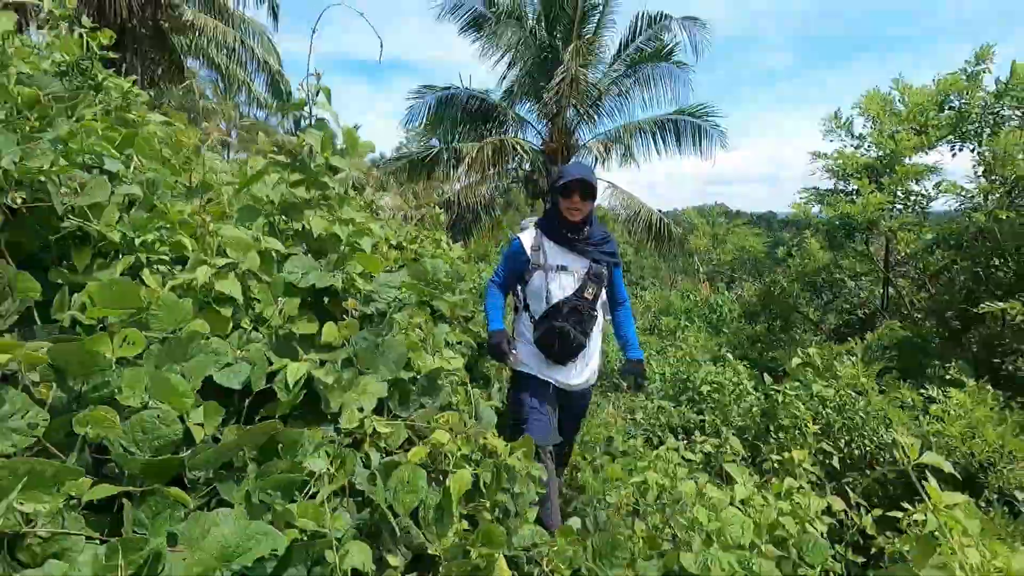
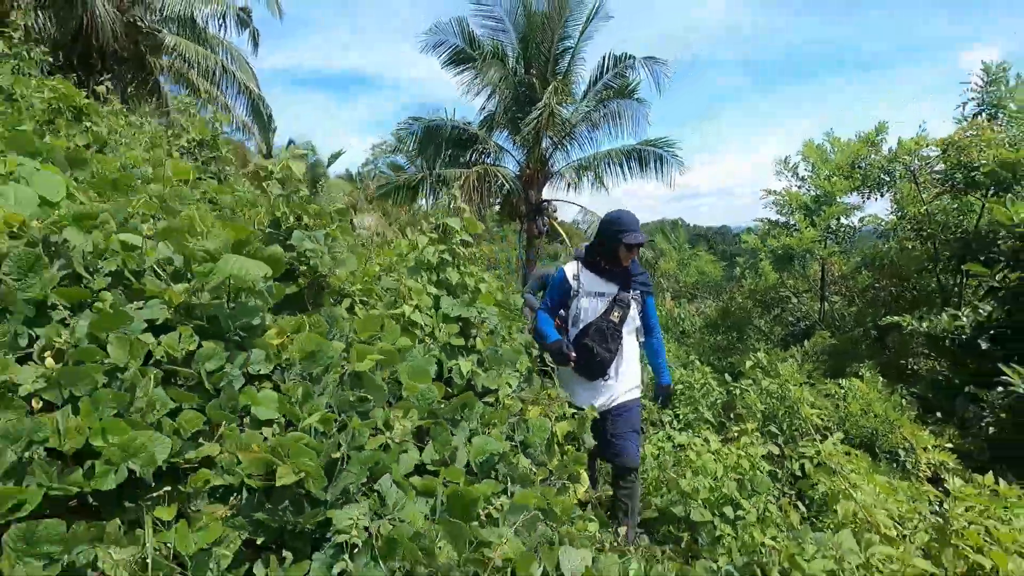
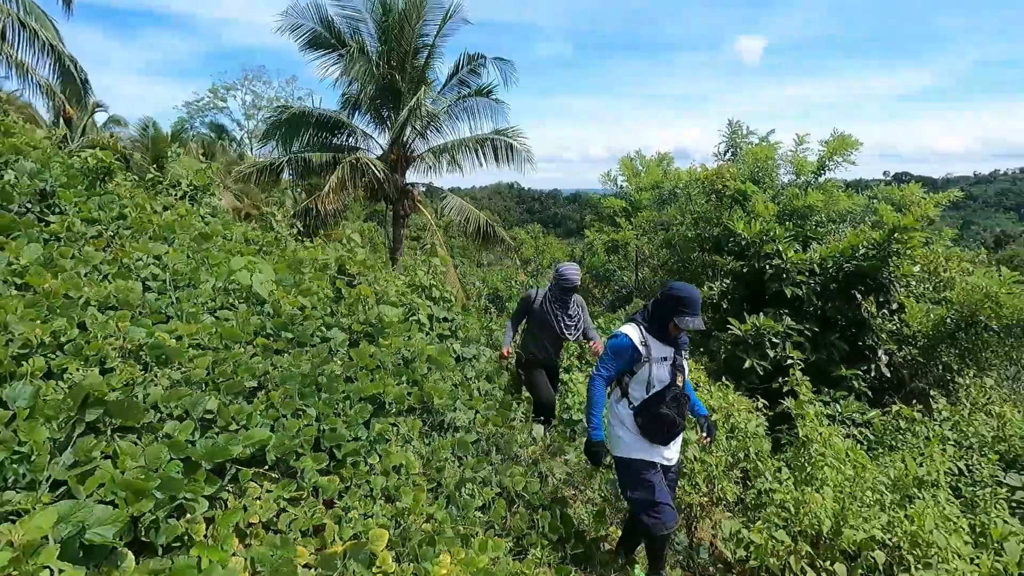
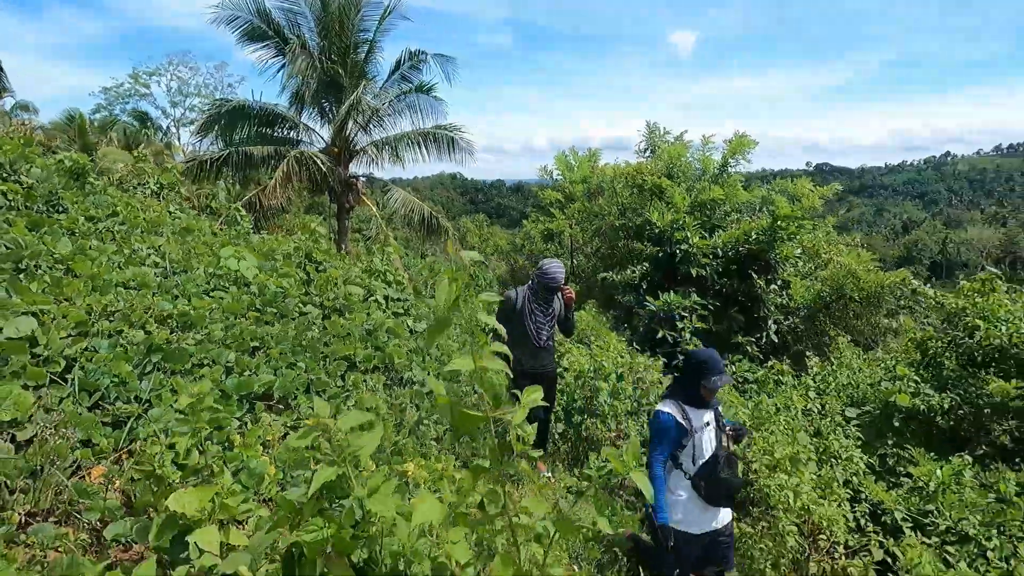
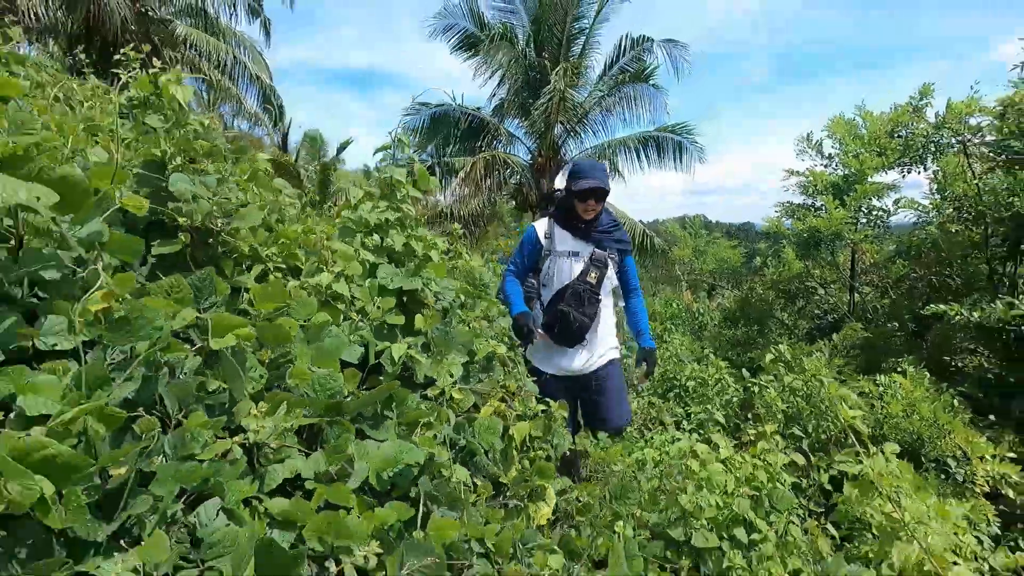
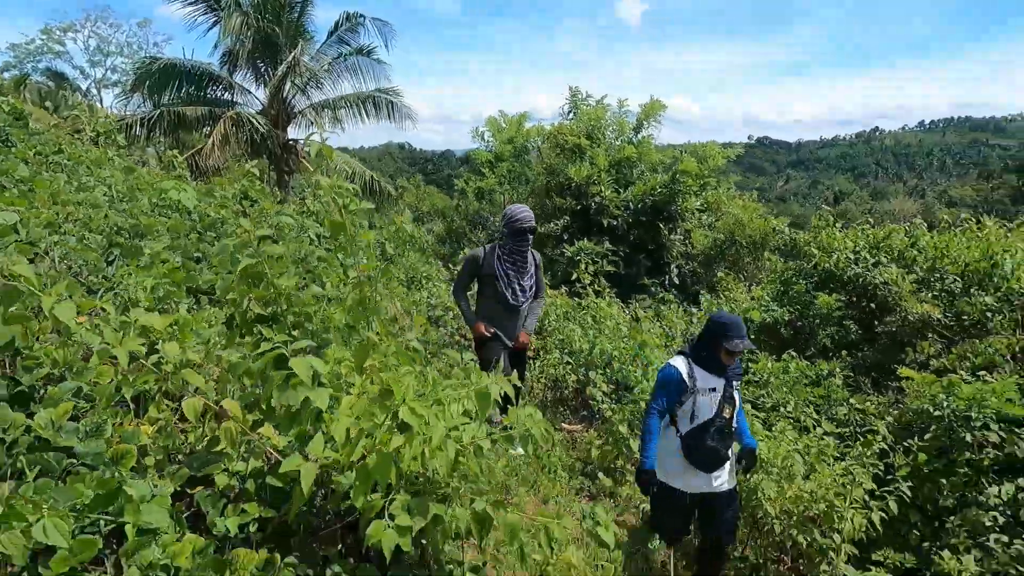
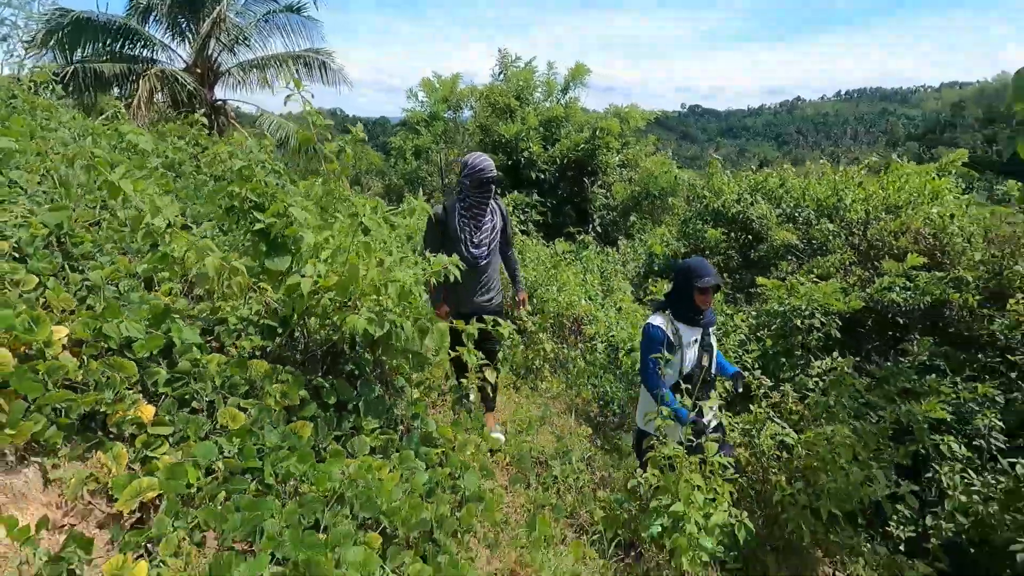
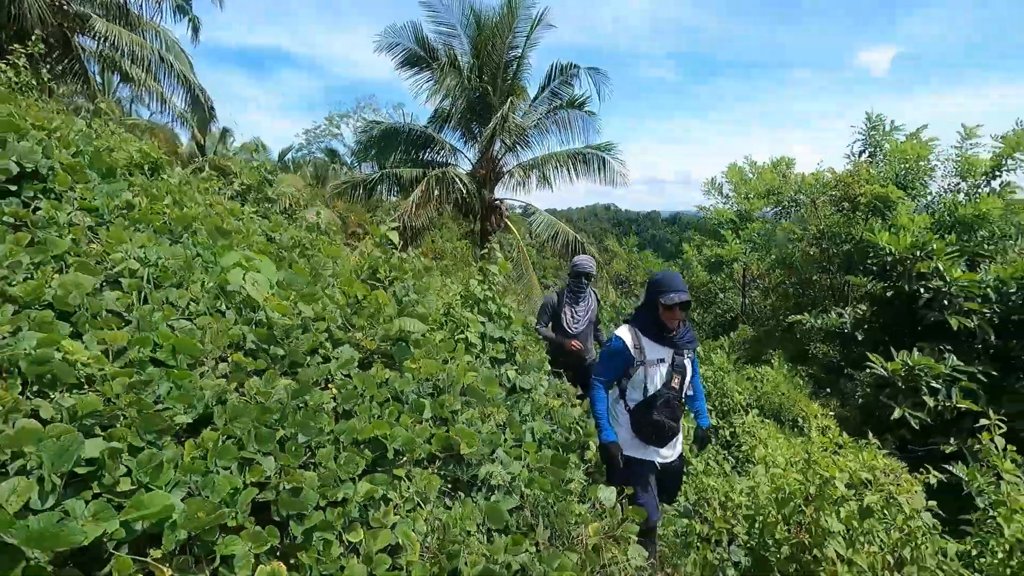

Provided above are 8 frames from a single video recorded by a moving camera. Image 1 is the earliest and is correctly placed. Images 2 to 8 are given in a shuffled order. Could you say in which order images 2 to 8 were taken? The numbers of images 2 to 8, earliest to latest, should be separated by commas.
5, 2, 8, 3, 4, 6, 7
